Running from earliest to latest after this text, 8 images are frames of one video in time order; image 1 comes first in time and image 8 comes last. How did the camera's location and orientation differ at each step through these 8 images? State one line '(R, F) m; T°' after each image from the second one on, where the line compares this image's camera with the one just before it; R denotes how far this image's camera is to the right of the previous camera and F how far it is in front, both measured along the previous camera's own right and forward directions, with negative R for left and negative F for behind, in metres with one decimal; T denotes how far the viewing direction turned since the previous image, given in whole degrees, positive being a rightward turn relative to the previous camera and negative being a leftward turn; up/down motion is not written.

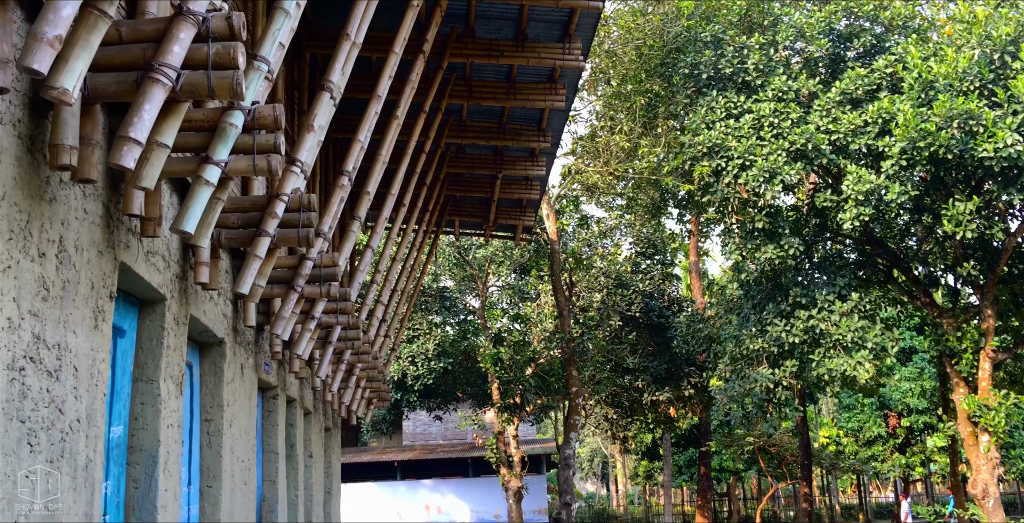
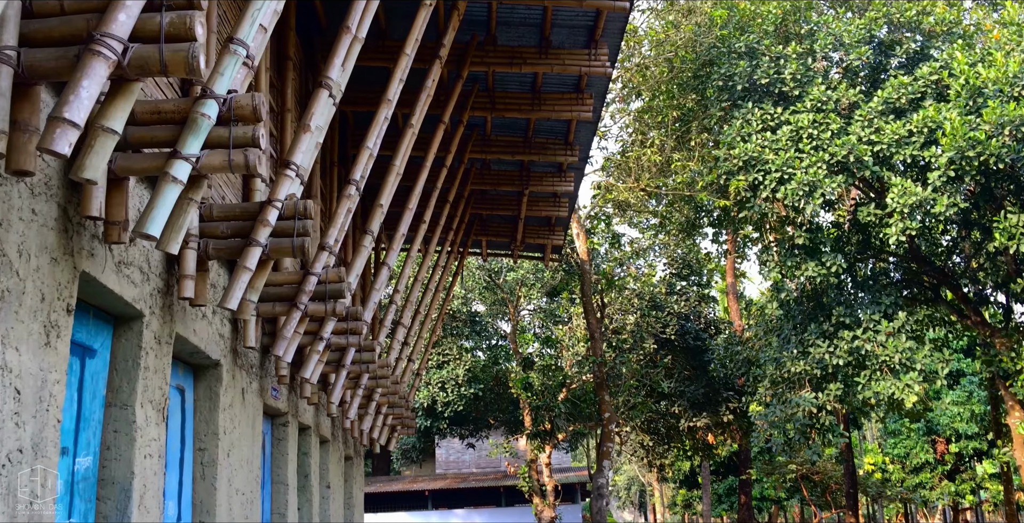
(+0.1, +0.5) m; -2°
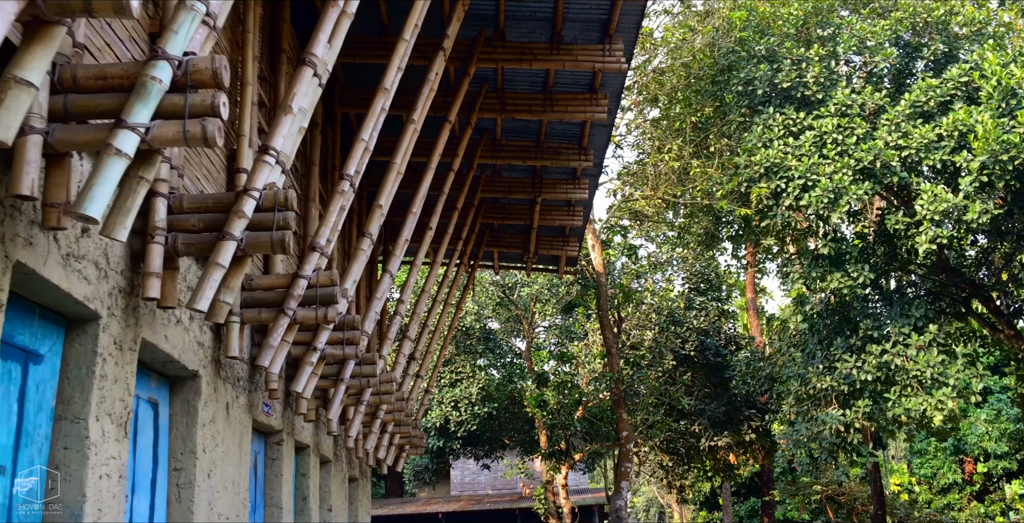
(0.0, +0.5) m; -1°
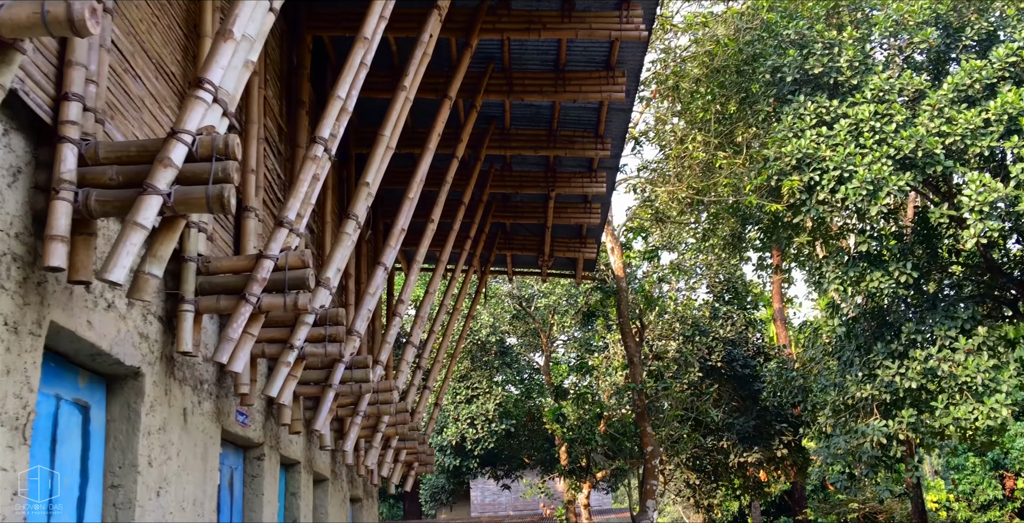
(+0.1, +0.8) m; -1°
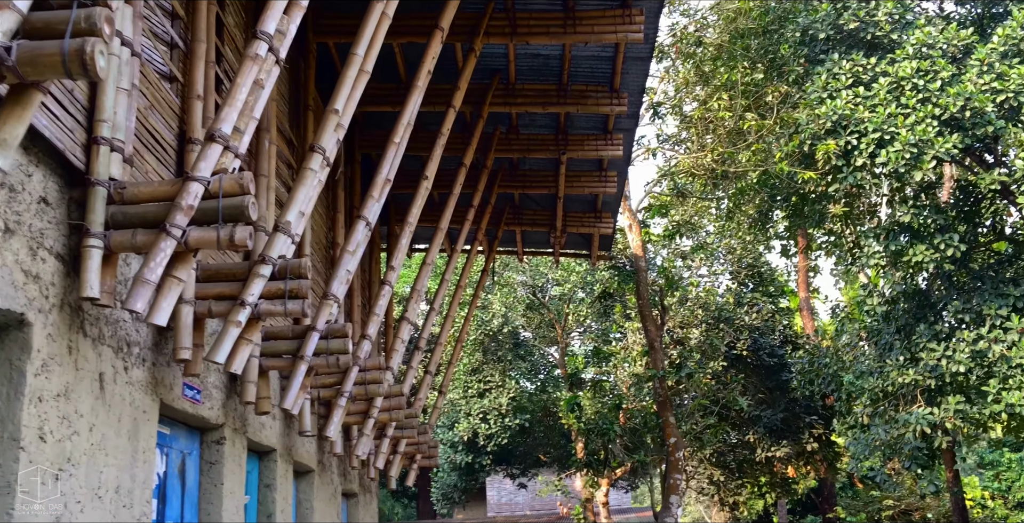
(+0.1, +0.9) m; -1°
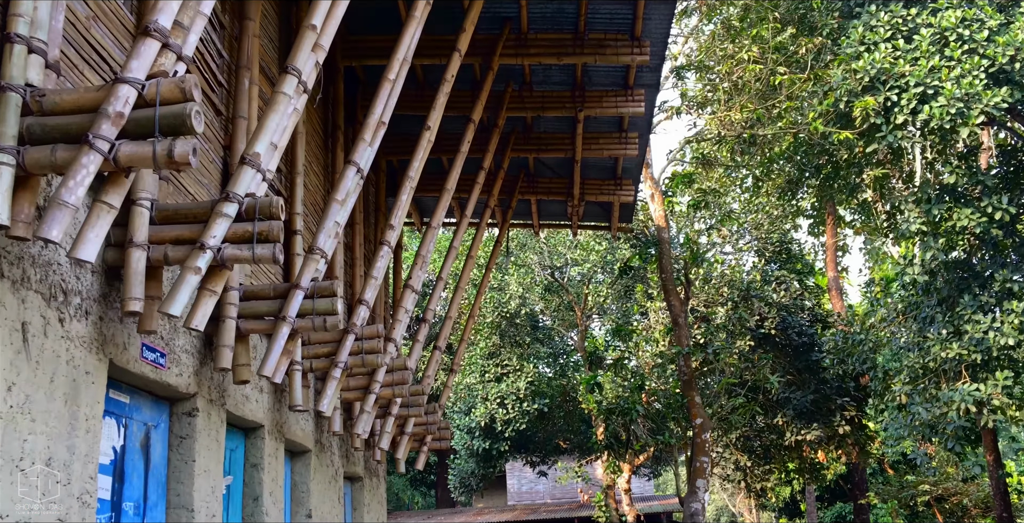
(+0.1, +0.6) m; -1°
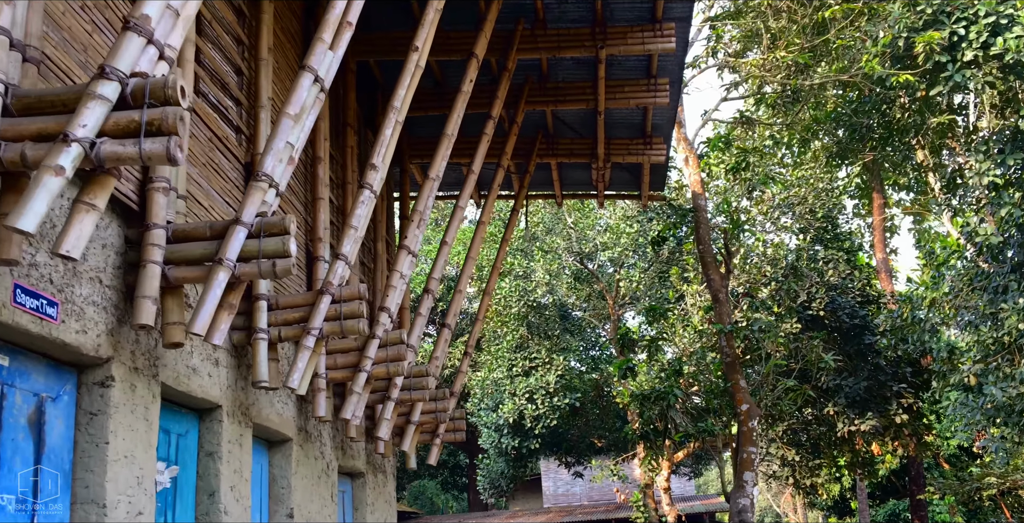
(+0.1, +1.0) m; -2°
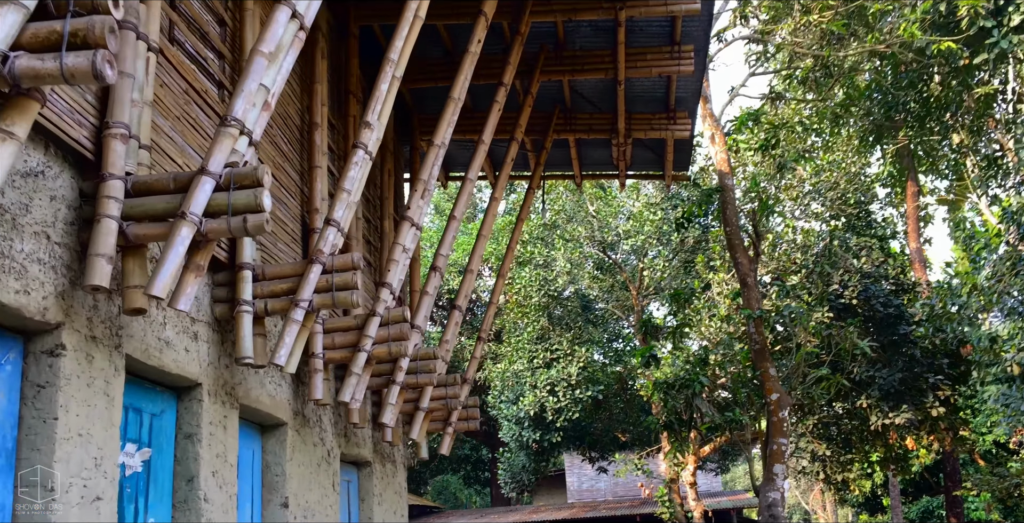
(+0.1, +0.4) m; -2°
